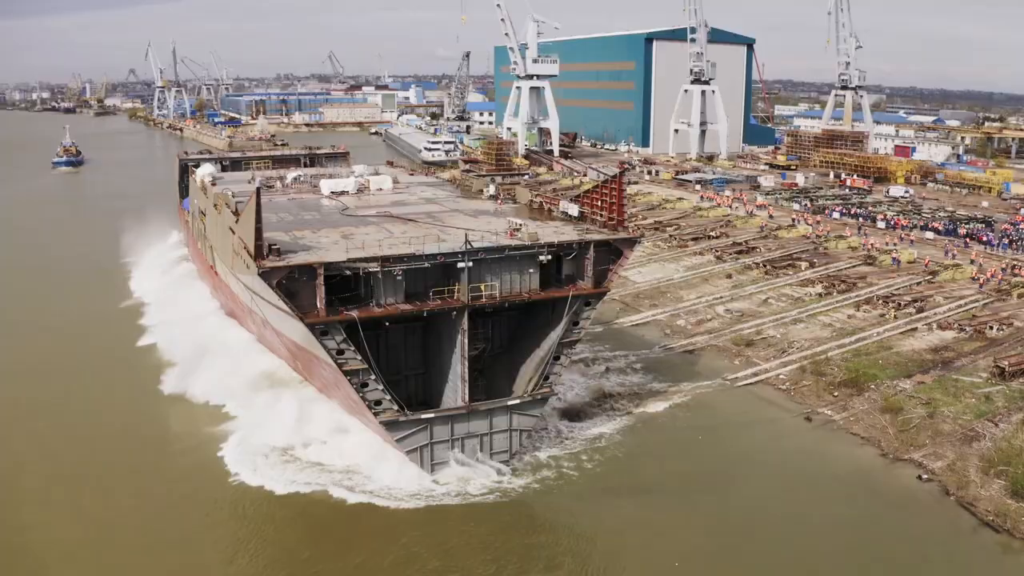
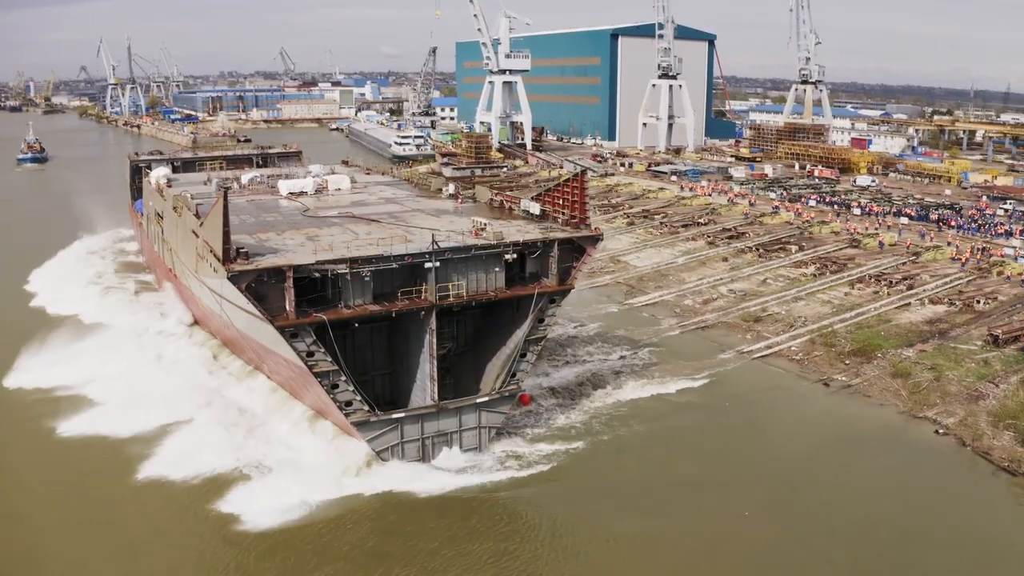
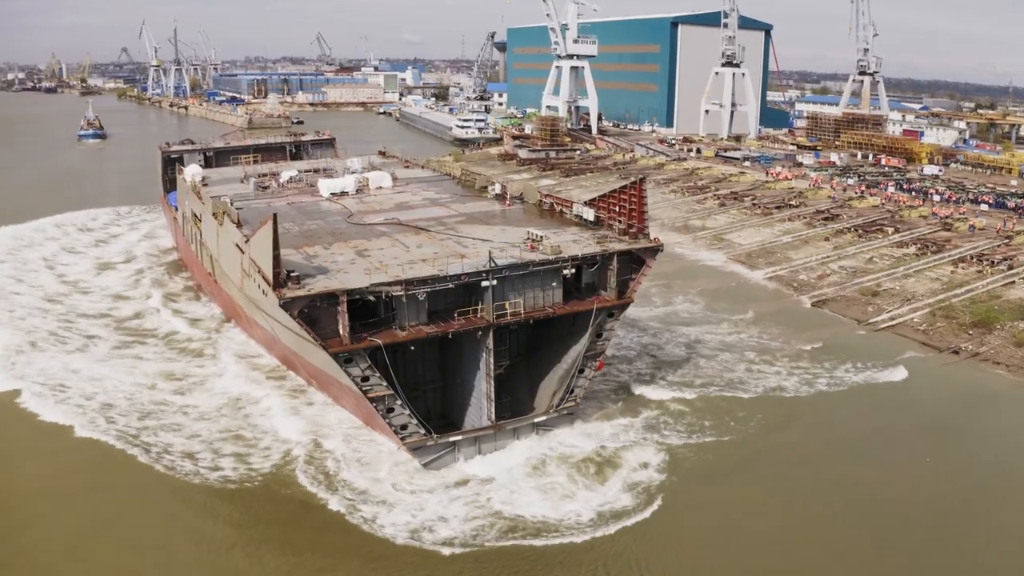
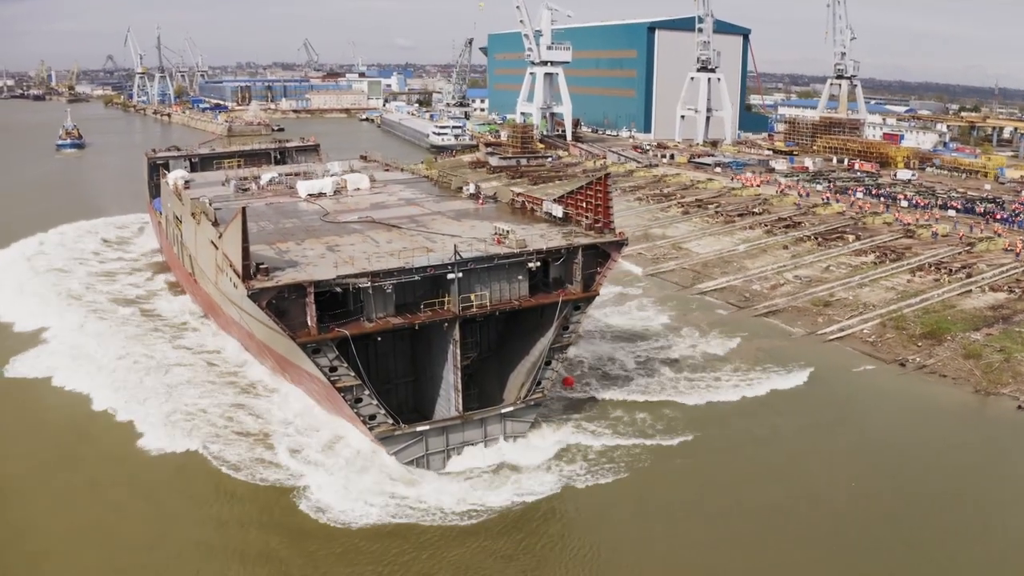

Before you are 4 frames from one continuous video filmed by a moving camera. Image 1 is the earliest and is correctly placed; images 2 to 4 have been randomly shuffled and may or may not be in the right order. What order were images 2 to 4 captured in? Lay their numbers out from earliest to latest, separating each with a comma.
2, 4, 3
